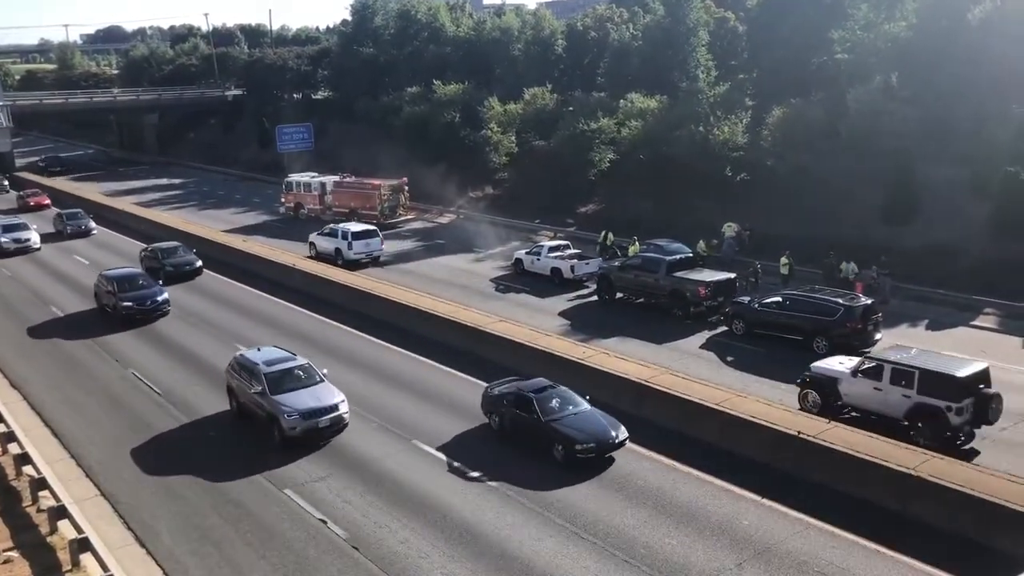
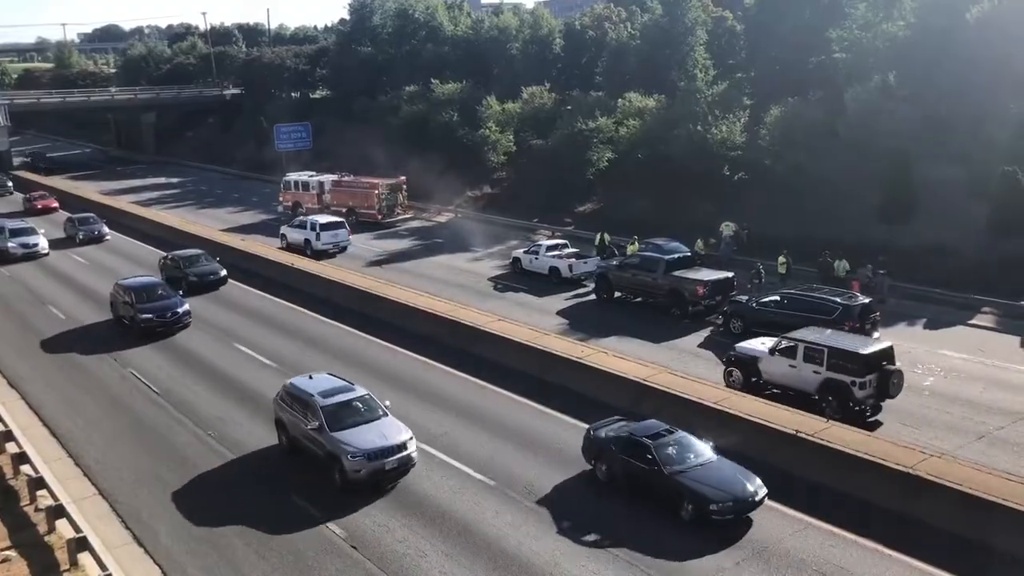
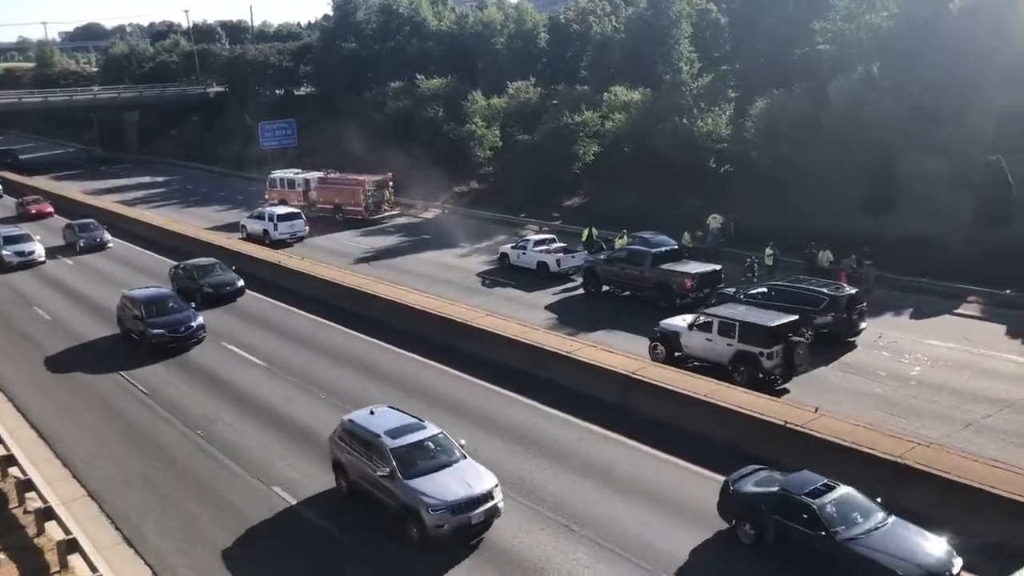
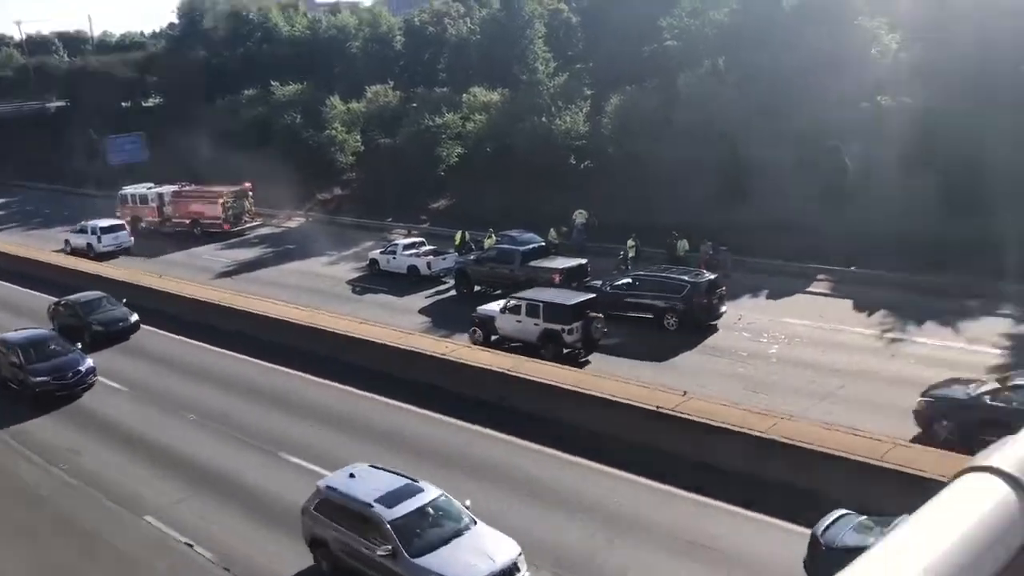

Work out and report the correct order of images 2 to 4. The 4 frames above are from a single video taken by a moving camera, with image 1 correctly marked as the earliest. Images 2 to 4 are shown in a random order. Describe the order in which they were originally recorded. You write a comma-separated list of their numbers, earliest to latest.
2, 3, 4
